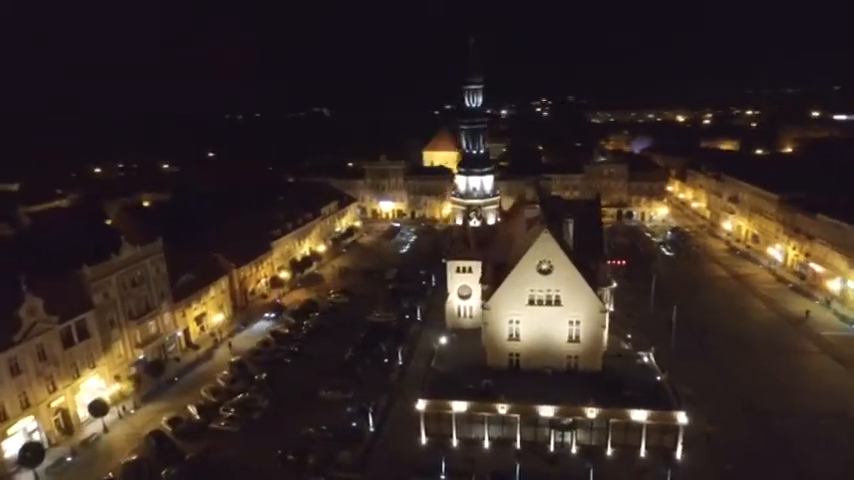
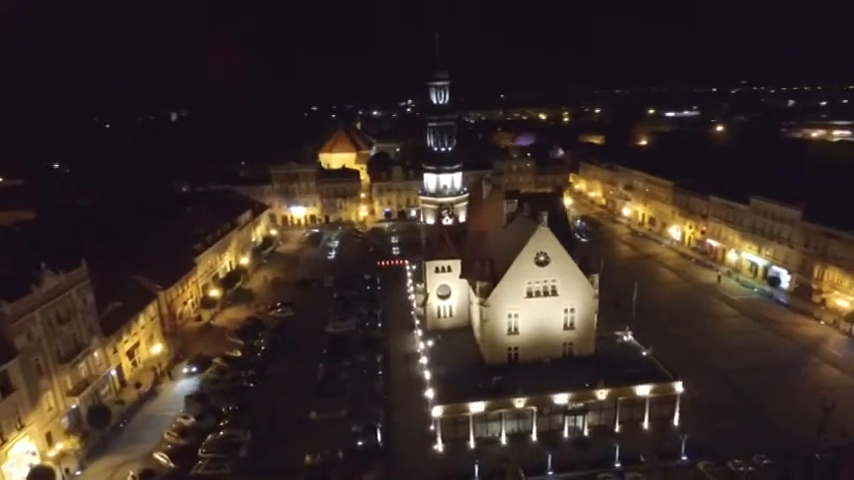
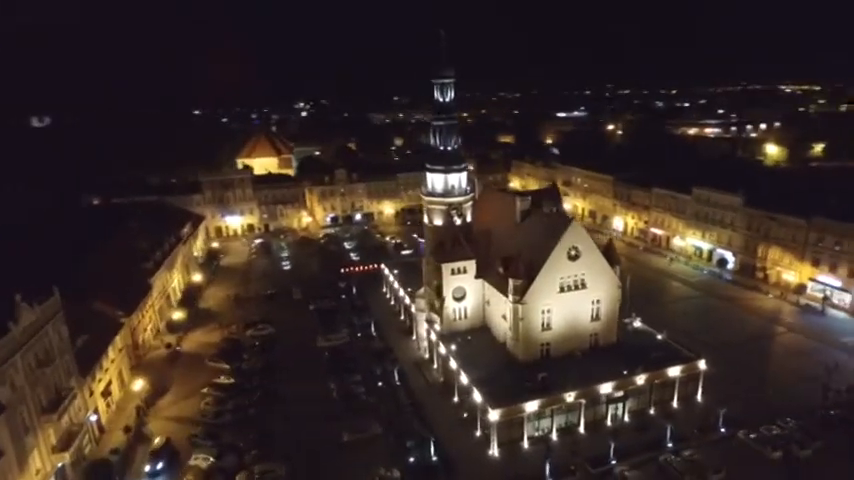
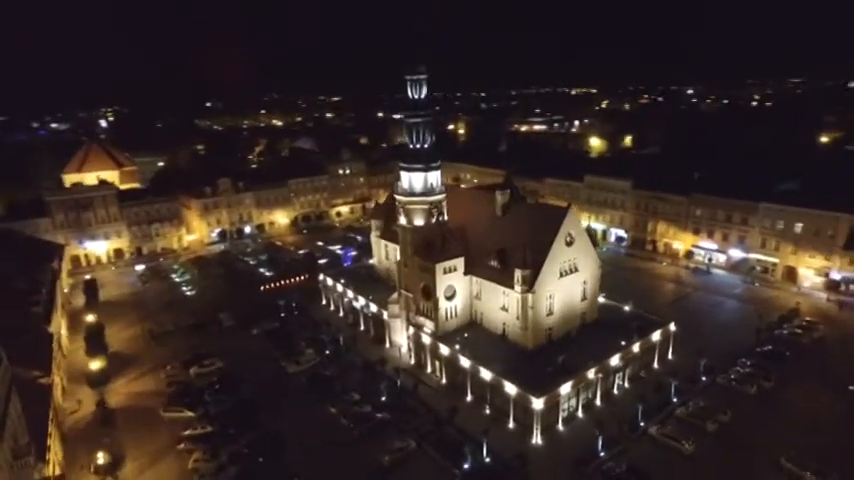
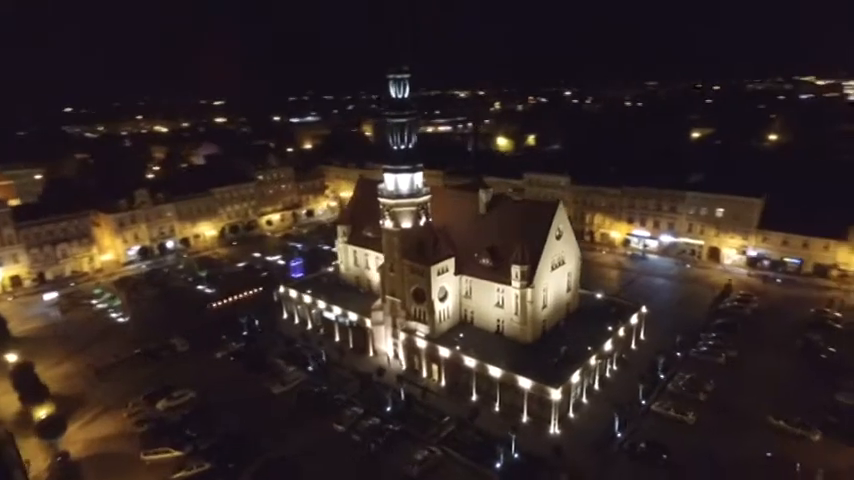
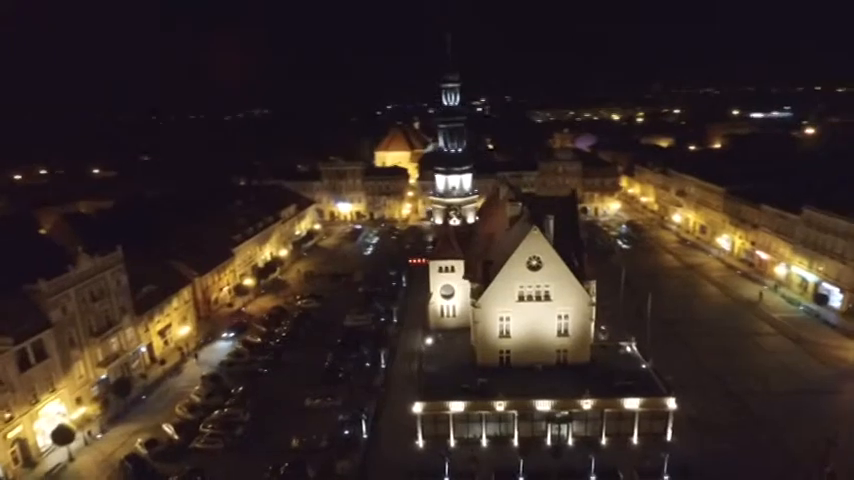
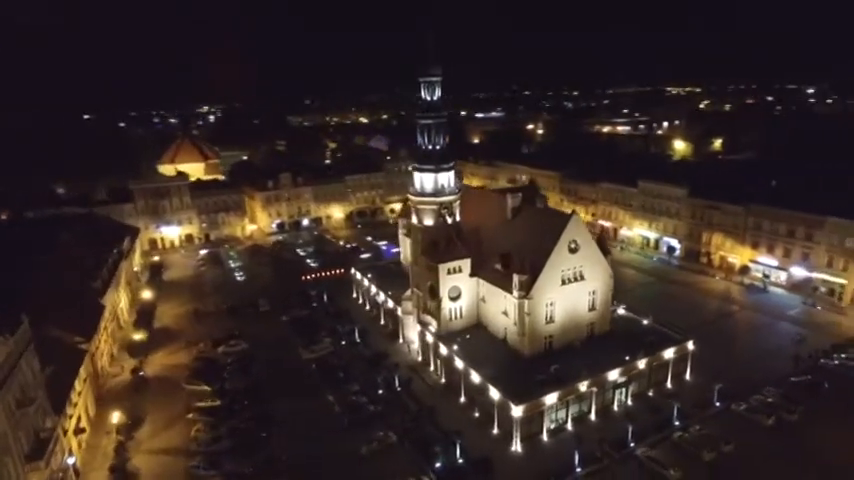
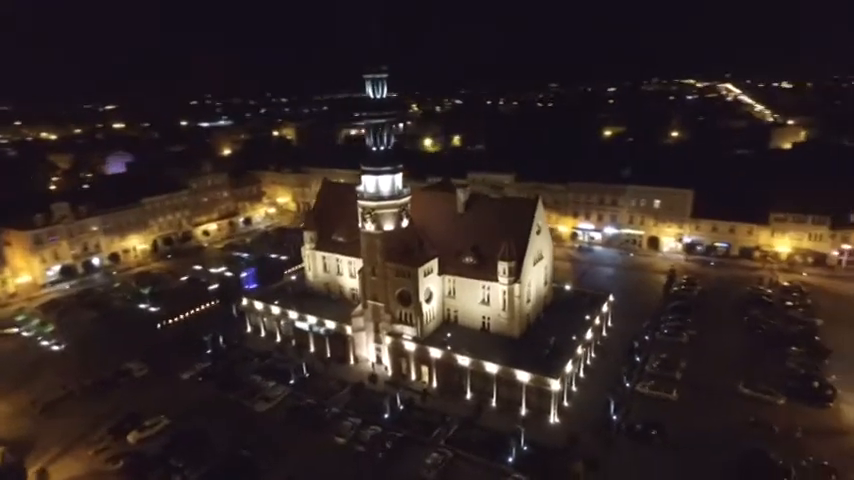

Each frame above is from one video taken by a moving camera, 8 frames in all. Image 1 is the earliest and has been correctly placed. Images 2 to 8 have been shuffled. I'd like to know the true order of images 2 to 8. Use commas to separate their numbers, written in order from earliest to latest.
6, 2, 3, 7, 4, 5, 8
